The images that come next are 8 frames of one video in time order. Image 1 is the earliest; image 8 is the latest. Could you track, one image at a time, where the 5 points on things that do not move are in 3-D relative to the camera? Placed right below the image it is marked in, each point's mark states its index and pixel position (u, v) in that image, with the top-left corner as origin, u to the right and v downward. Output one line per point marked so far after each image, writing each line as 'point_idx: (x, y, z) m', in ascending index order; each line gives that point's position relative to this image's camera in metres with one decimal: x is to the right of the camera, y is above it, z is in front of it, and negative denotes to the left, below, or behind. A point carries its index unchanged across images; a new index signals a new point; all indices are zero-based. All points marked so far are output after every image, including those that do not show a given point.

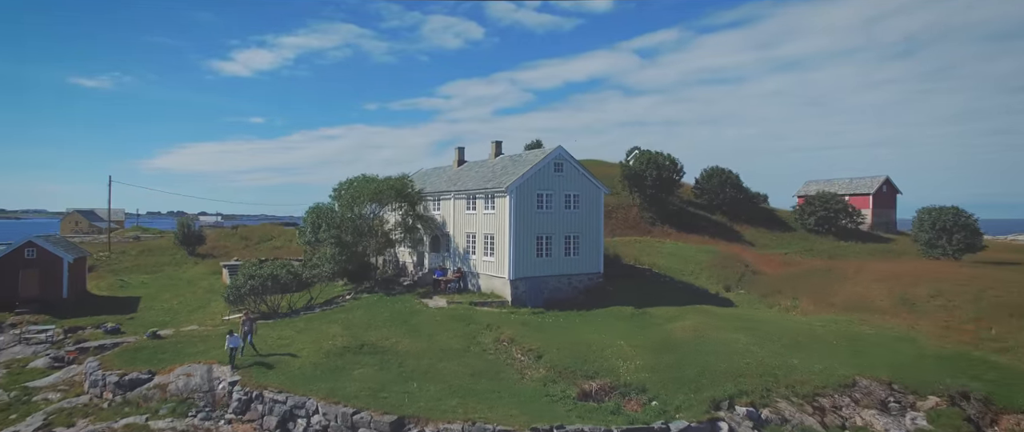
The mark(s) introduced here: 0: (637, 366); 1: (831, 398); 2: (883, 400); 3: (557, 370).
0: (+3.7, -4.3, +16.7) m
1: (+8.7, -4.8, +15.4) m
2: (+10.1, -4.9, +15.4) m
3: (+1.3, -4.3, +16.4) m
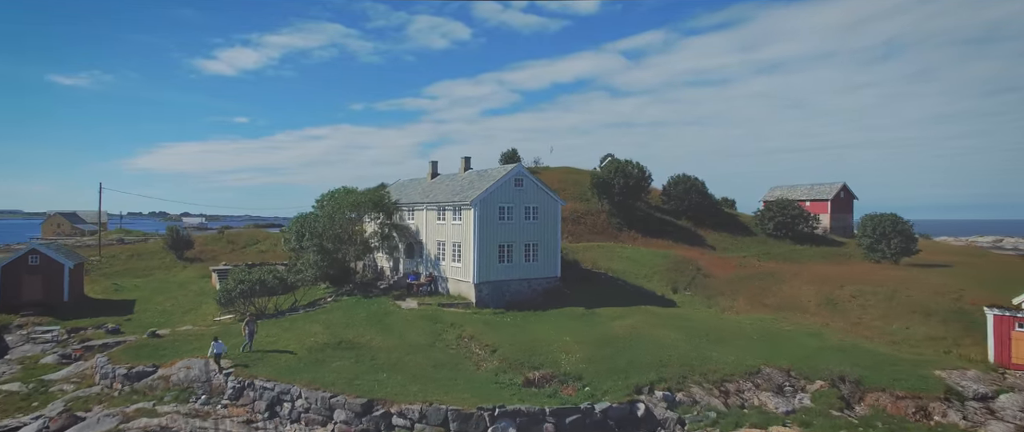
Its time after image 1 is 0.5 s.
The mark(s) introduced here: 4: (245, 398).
0: (+2.2, -4.7, +19.5) m
1: (+7.3, -5.3, +18.3) m
2: (+8.7, -5.3, +18.4) m
3: (-0.1, -4.8, +19.1) m
4: (-7.9, -5.3, +17.2) m
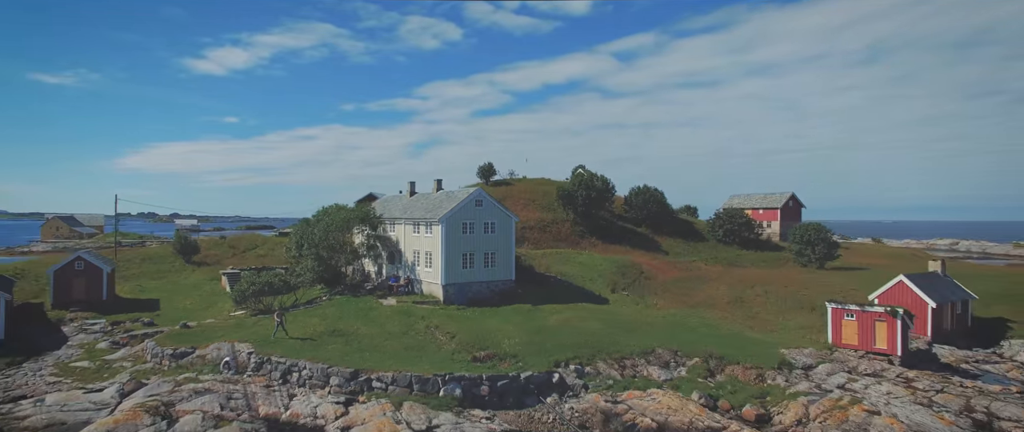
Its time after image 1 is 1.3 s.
0: (+0.2, -5.5, +25.7) m
1: (+5.2, -6.1, +24.6) m
2: (+6.6, -6.1, +24.7) m
3: (-2.2, -5.5, +25.3) m
4: (-9.9, -6.1, +23.3) m
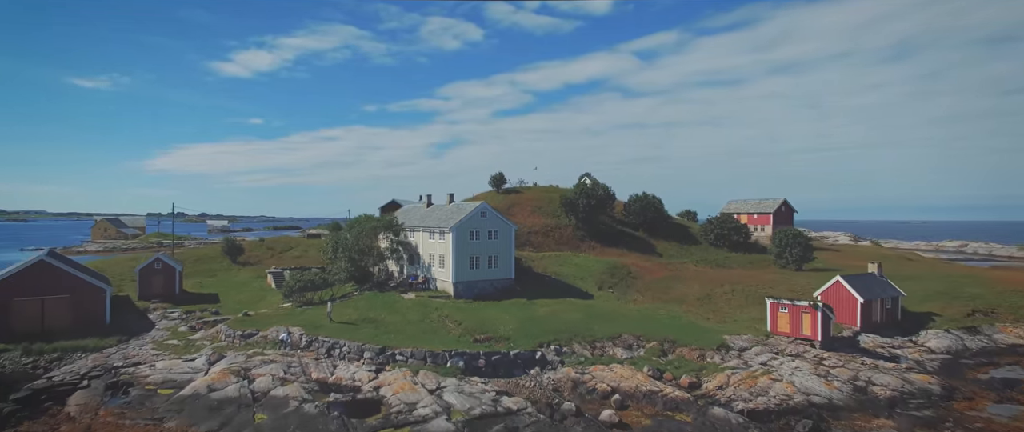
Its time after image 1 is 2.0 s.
0: (-0.1, -6.2, +32.2) m
1: (+4.9, -6.7, +30.9) m
2: (+6.3, -6.8, +31.0) m
3: (-2.5, -6.2, +31.9) m
4: (-10.3, -6.8, +30.1) m
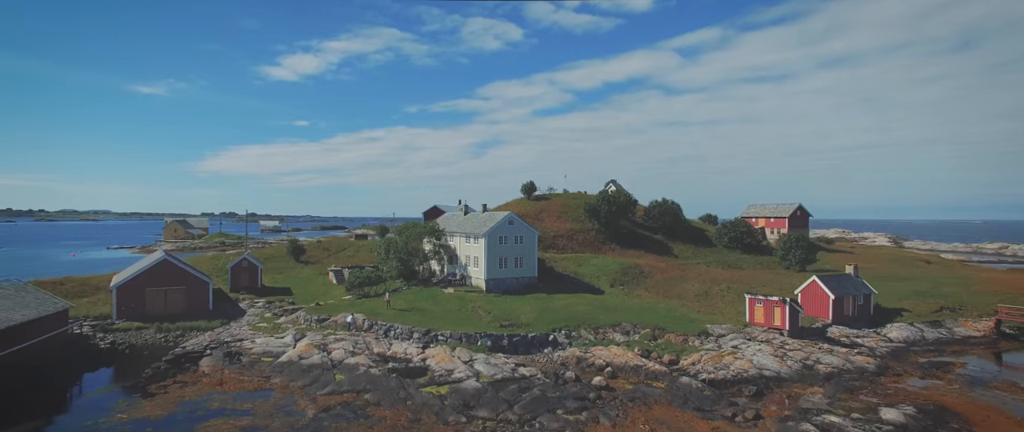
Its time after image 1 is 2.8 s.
0: (+1.2, -6.8, +39.6) m
1: (+6.1, -7.3, +37.9) m
2: (+7.5, -7.4, +37.9) m
3: (-1.2, -6.8, +39.4) m
4: (-9.1, -7.4, +38.2) m
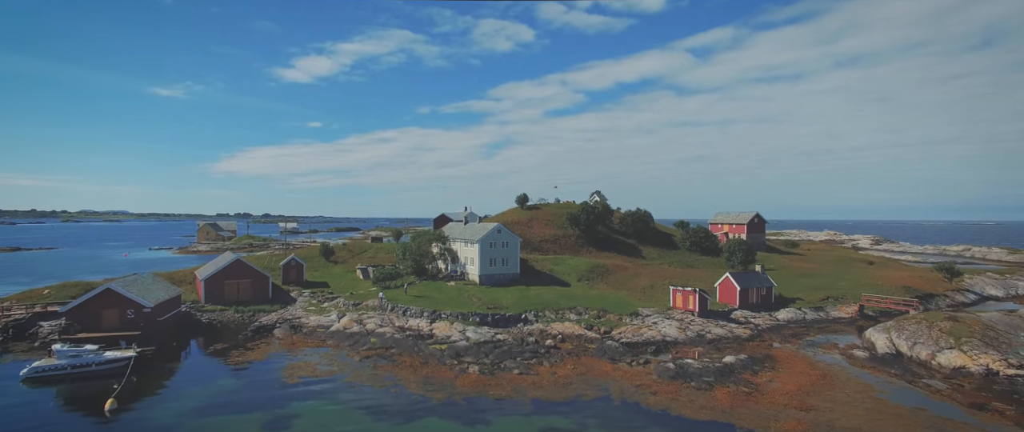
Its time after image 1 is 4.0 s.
0: (-0.2, -7.9, +53.5) m
1: (+4.6, -8.4, +51.7) m
2: (+6.1, -8.5, +51.7) m
3: (-2.6, -7.9, +53.3) m
4: (-10.6, -8.4, +52.3) m
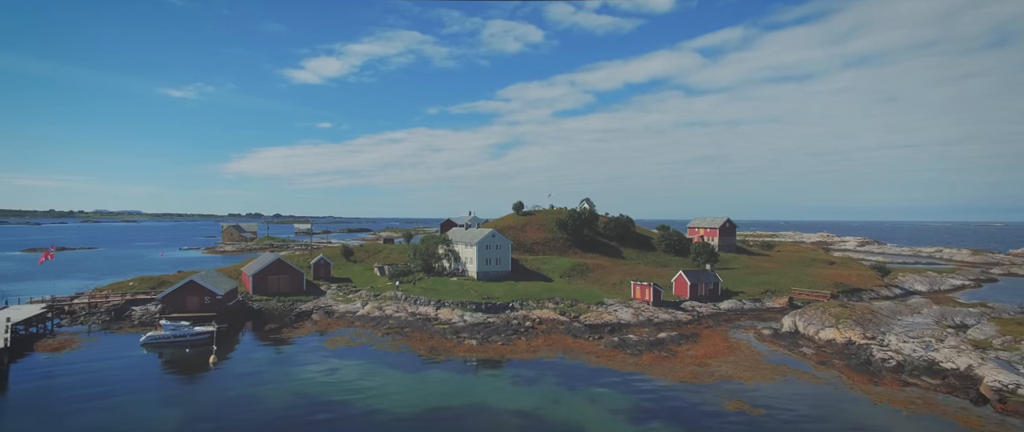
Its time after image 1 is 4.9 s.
0: (-1.3, -8.7, +65.6) m
1: (+3.6, -9.3, +63.8) m
2: (+5.0, -9.3, +63.7) m
3: (-3.7, -8.7, +65.5) m
4: (-11.6, -9.3, +64.6) m
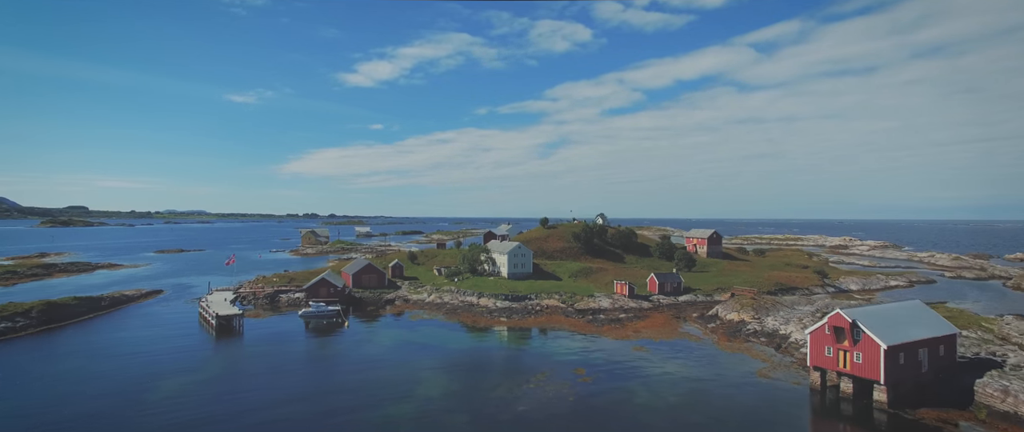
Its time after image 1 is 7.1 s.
0: (+1.8, -11.6, +93.1) m
1: (+6.5, -12.1, +90.8) m
2: (+7.9, -12.1, +90.6) m
3: (-0.6, -11.6, +93.2) m
4: (-8.6, -12.2, +92.9) m
